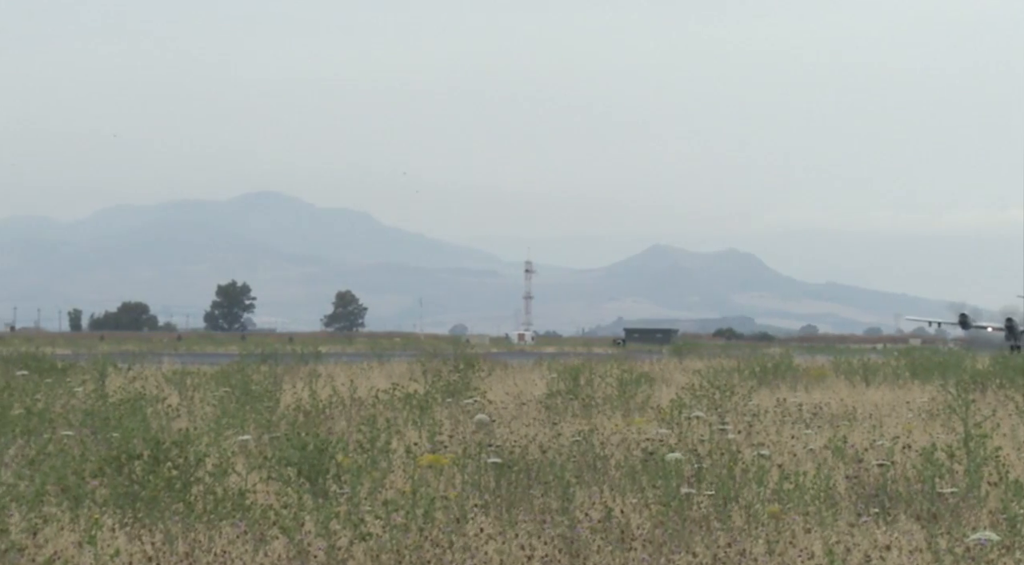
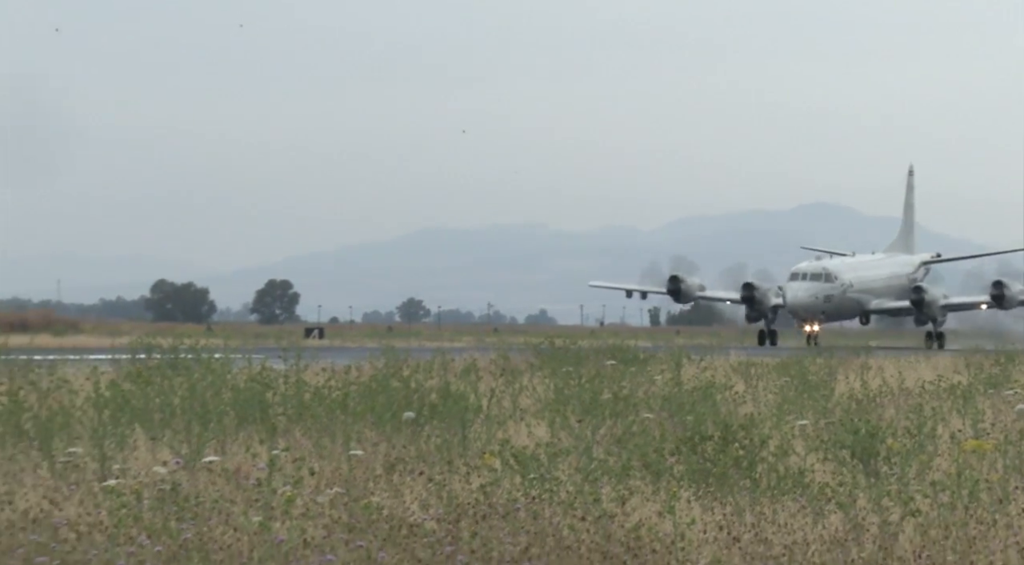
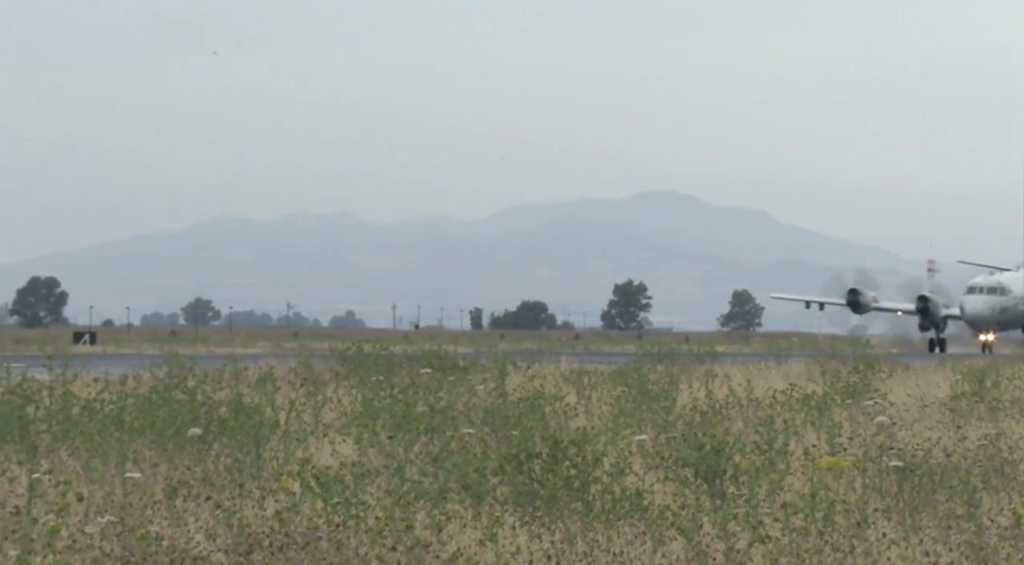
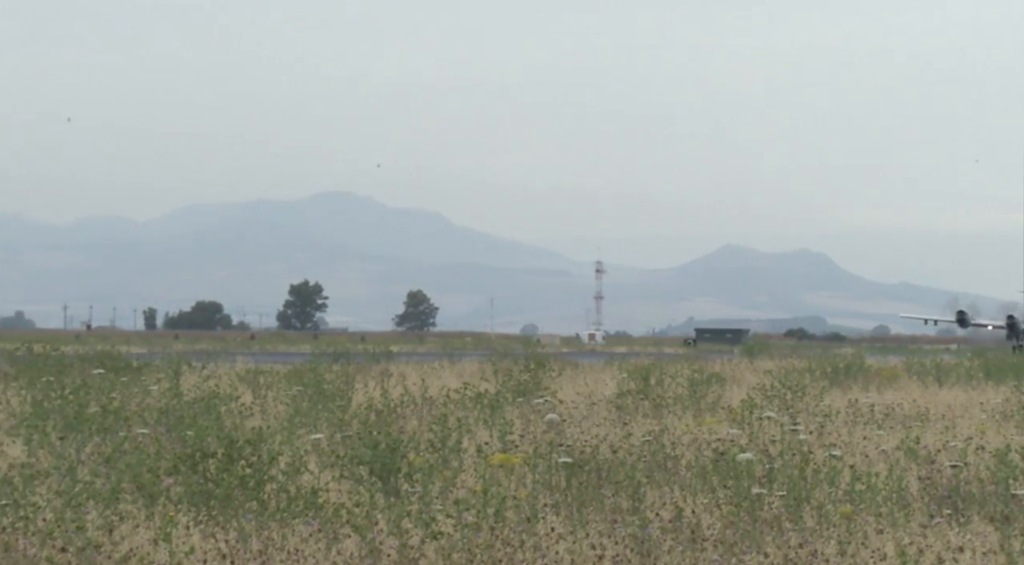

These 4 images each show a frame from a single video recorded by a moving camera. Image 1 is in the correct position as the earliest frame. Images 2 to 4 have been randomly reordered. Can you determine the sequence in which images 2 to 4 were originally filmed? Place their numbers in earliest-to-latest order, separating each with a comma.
4, 3, 2
